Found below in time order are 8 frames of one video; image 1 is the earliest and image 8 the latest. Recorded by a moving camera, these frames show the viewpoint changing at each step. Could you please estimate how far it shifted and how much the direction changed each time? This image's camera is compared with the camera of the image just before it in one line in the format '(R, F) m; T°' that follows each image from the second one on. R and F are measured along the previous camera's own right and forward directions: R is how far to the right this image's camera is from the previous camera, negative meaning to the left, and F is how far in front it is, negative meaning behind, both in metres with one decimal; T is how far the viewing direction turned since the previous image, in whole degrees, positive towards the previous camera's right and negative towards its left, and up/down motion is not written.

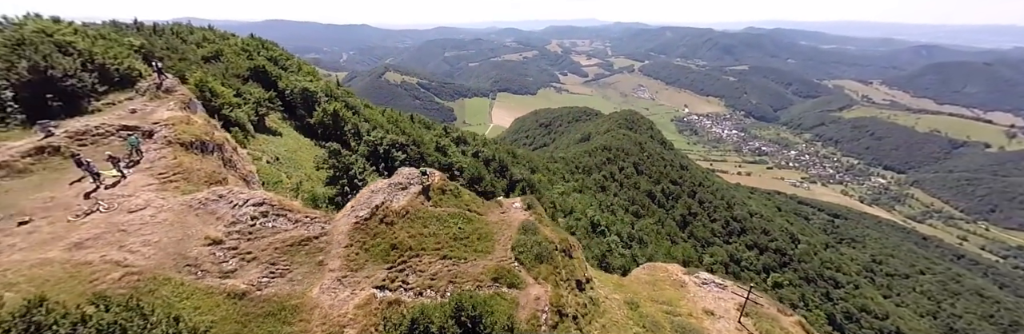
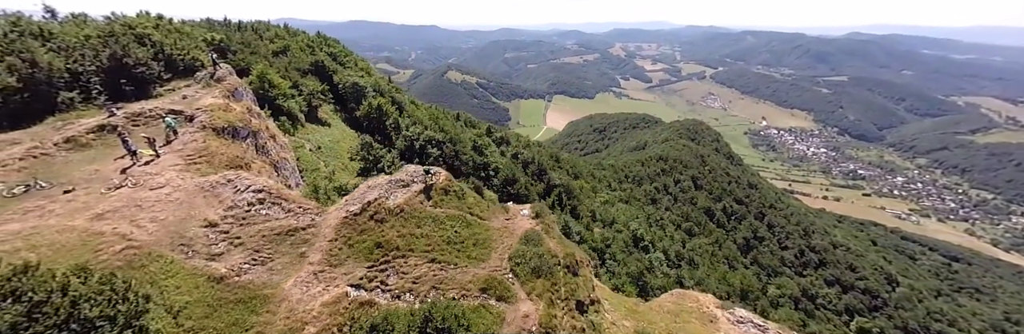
(+3.8, +1.5) m; -10°
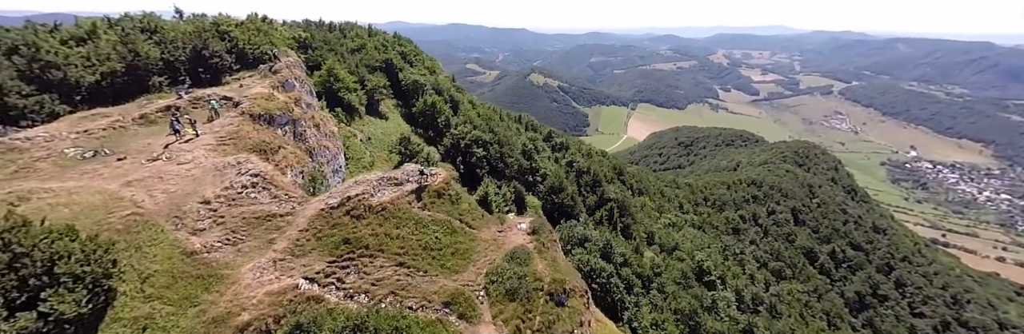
(+6.1, +2.5) m; -14°
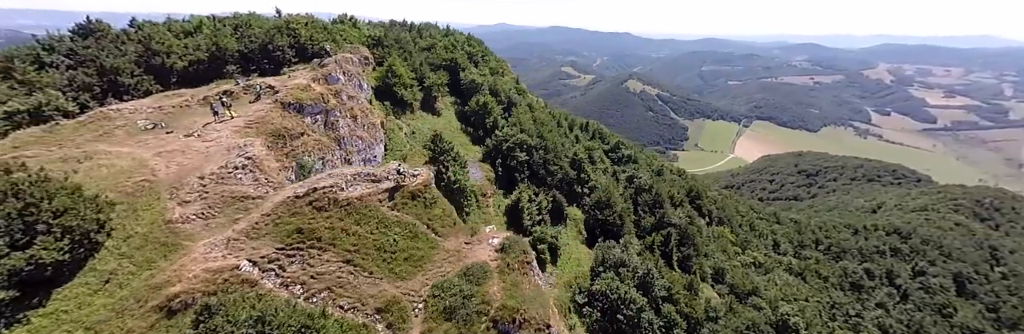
(+7.6, +3.5) m; -16°
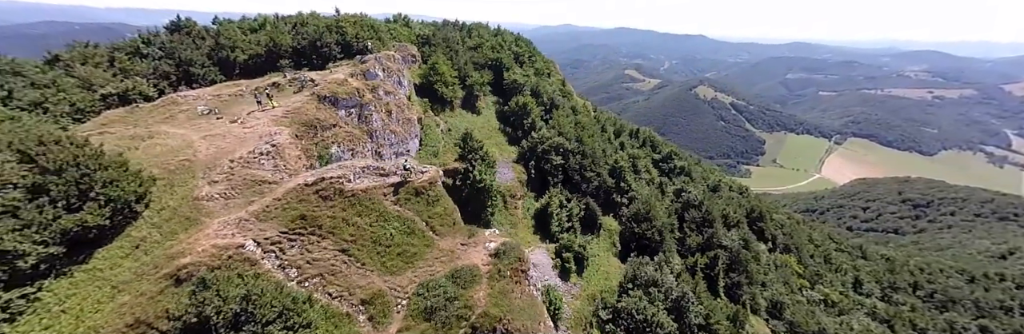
(+3.8, +1.2) m; -10°
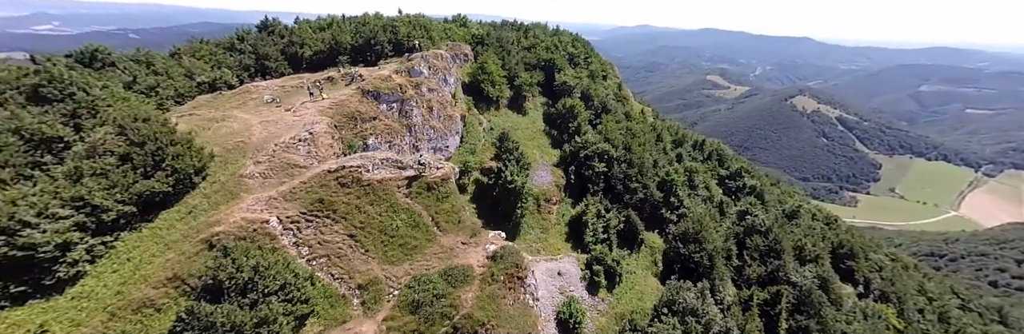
(+4.2, +0.7) m; -11°
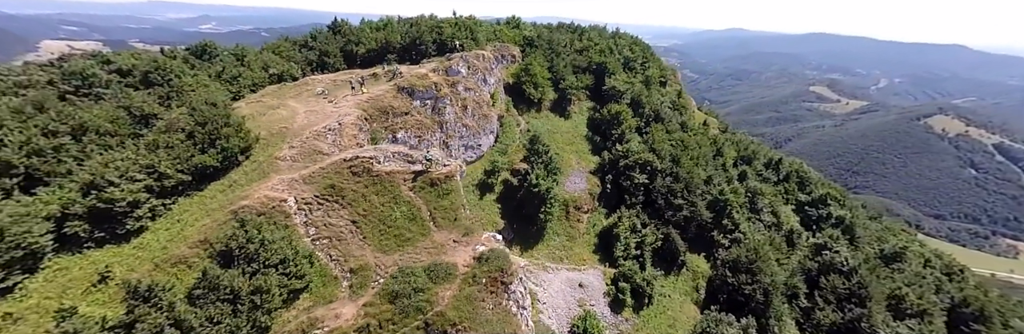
(+5.1, +1.0) m; -12°
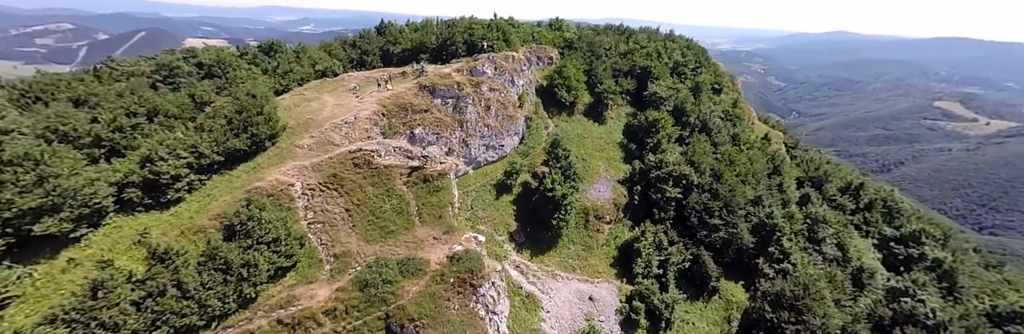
(+5.6, +1.2) m; -11°
